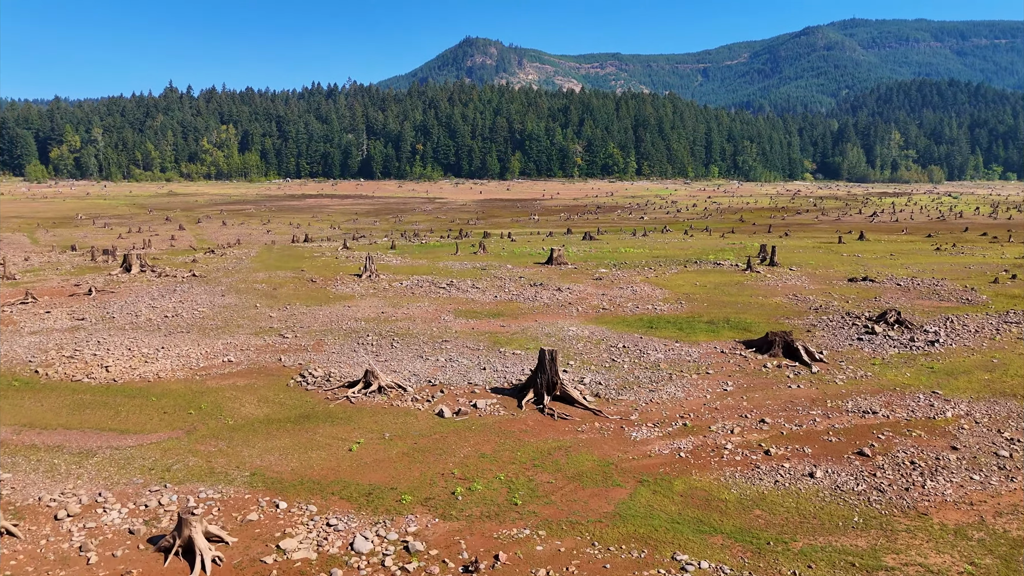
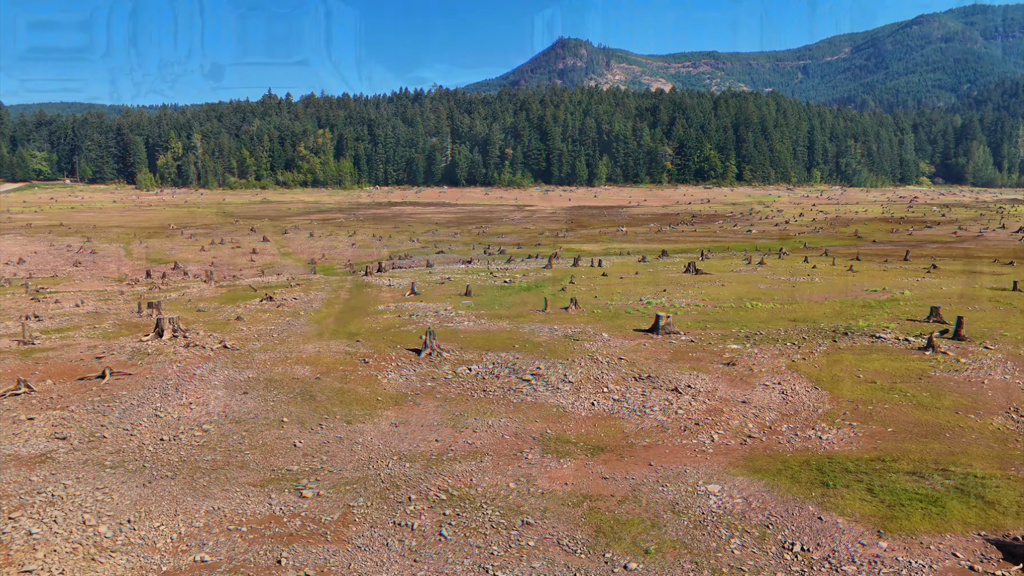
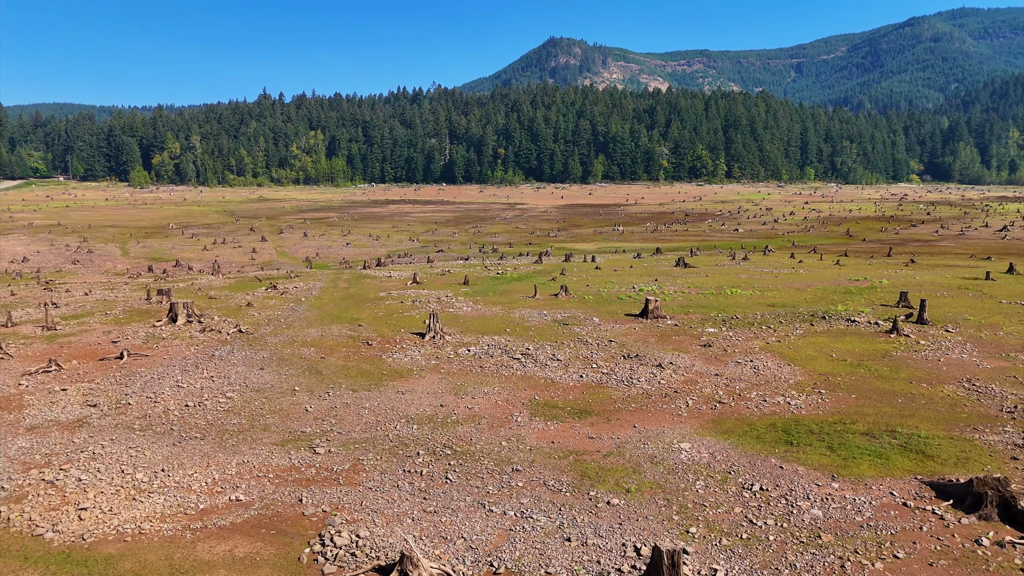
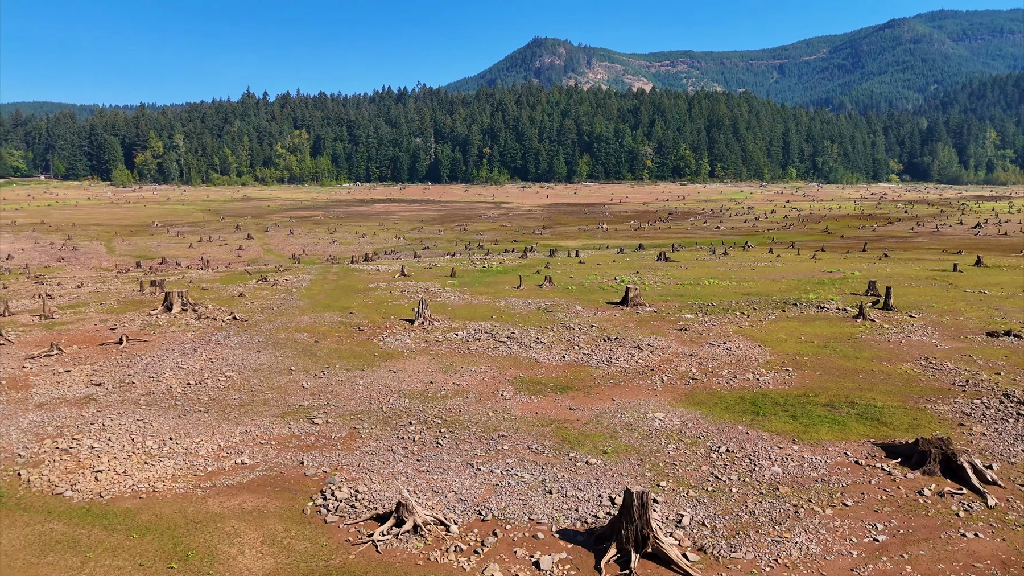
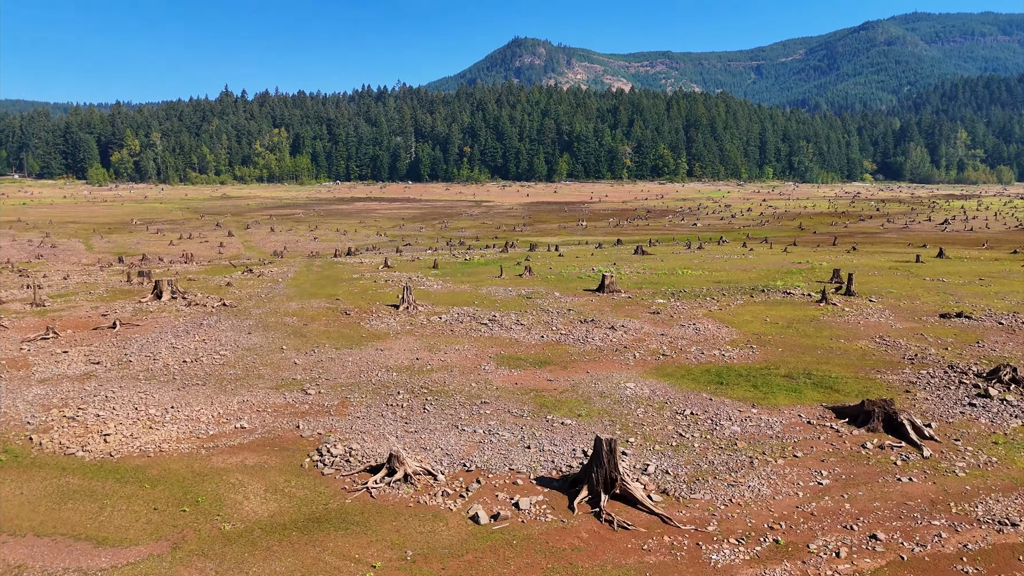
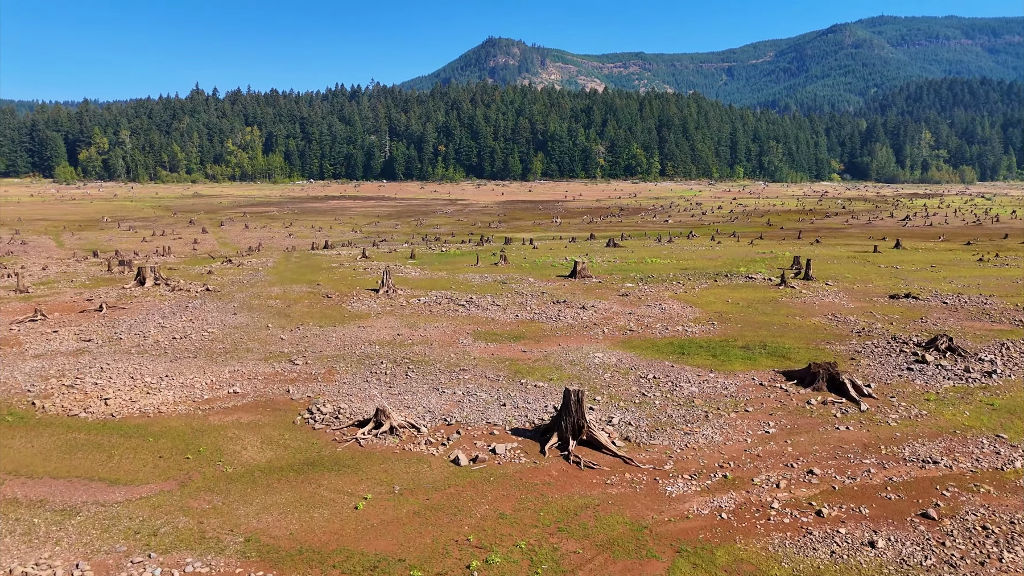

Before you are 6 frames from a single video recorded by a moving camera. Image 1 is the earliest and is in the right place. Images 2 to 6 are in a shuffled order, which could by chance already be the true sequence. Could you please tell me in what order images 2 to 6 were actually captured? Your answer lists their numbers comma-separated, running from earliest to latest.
6, 5, 4, 3, 2
